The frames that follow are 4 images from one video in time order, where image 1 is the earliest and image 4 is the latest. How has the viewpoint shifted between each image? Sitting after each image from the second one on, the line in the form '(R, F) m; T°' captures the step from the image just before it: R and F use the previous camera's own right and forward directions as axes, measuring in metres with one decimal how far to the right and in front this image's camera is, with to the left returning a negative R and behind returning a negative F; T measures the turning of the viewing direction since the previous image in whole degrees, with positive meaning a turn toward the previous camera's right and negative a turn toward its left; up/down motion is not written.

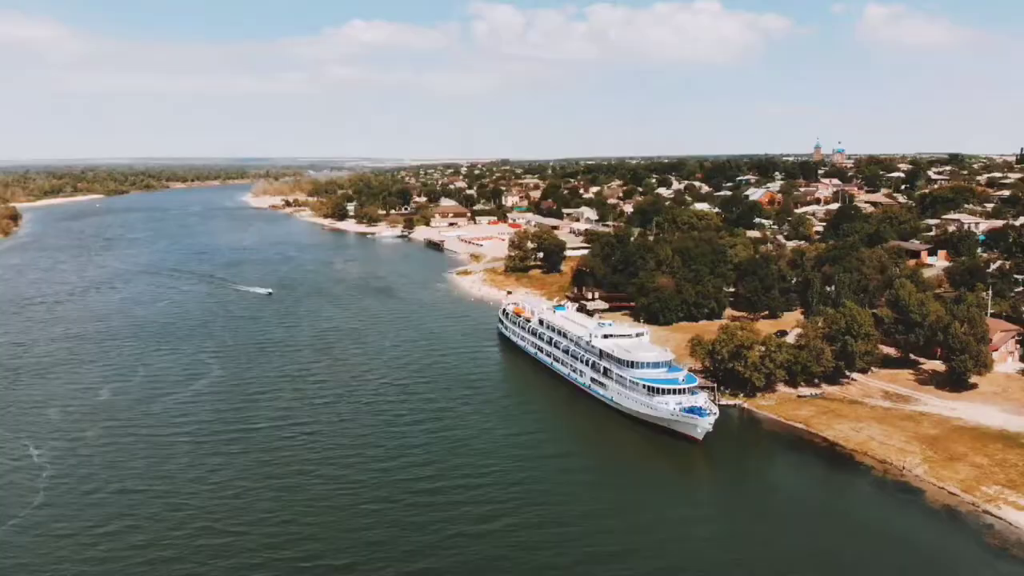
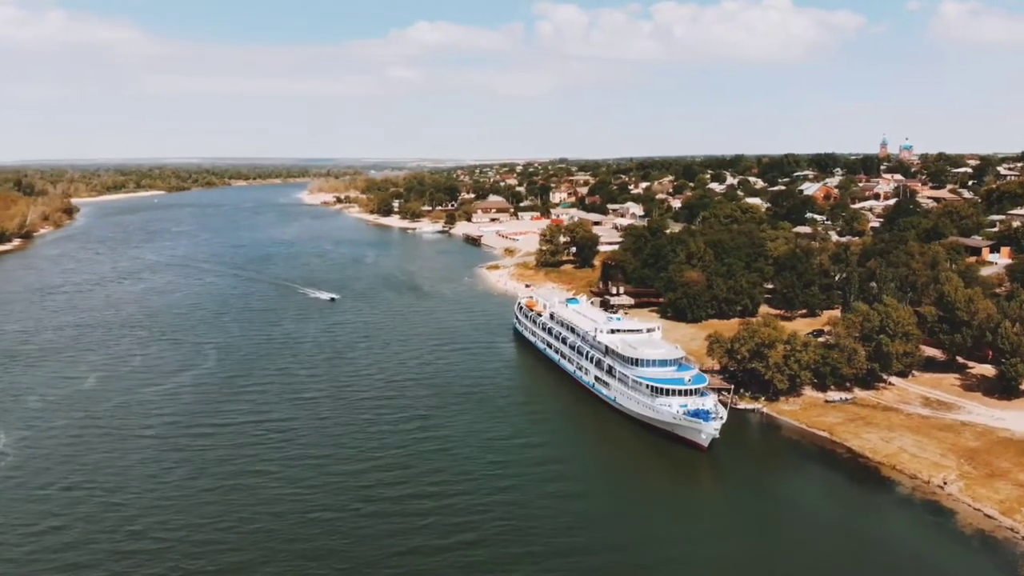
(+2.4, +3.2) m; -4°
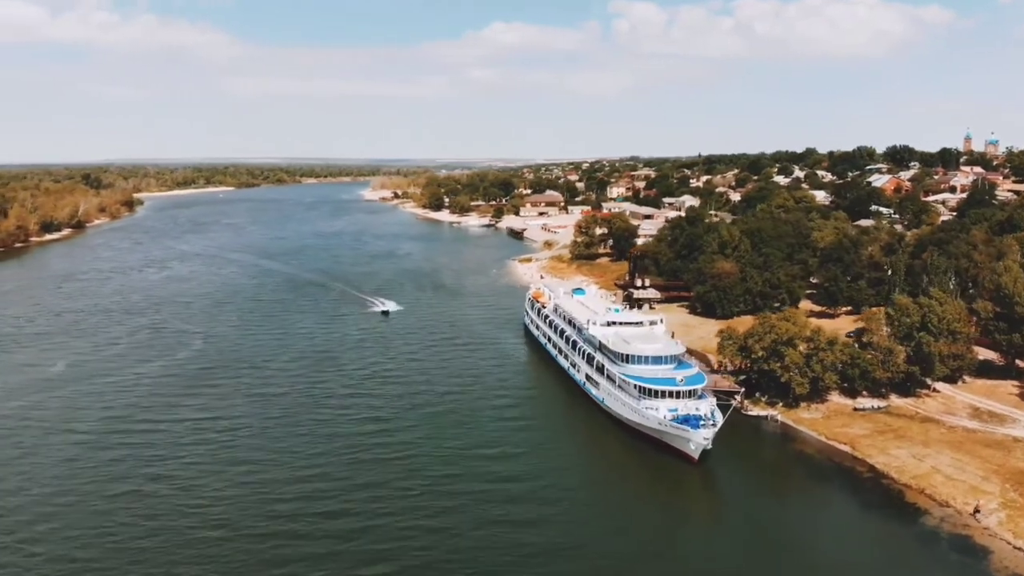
(+3.0, +4.2) m; -5°
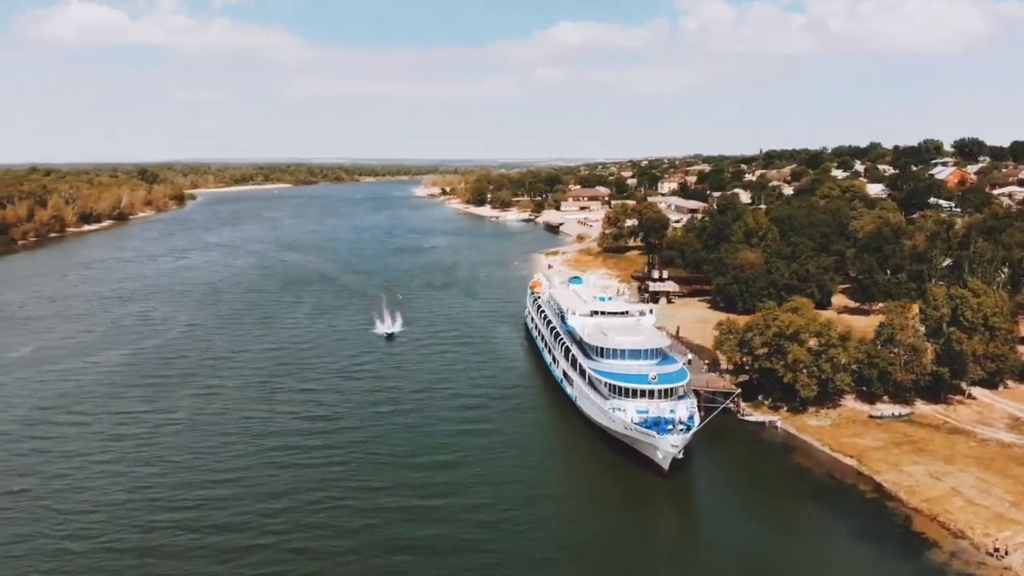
(+2.7, +3.6) m; -4°
